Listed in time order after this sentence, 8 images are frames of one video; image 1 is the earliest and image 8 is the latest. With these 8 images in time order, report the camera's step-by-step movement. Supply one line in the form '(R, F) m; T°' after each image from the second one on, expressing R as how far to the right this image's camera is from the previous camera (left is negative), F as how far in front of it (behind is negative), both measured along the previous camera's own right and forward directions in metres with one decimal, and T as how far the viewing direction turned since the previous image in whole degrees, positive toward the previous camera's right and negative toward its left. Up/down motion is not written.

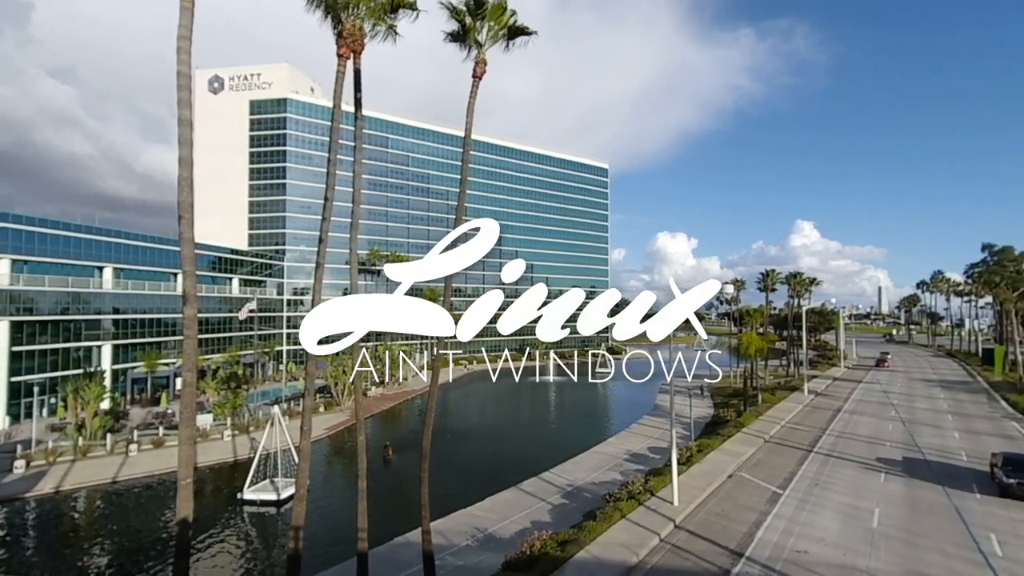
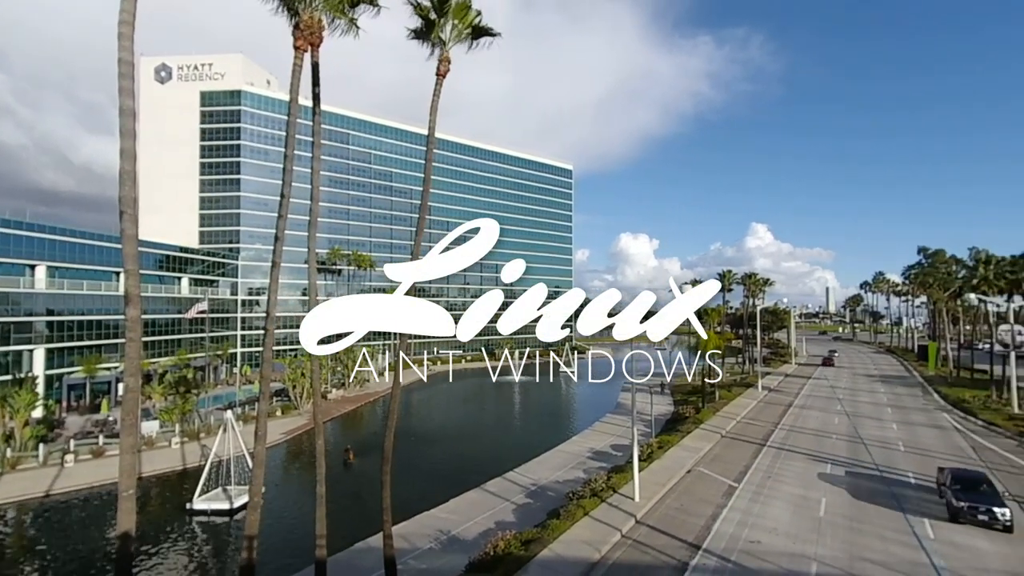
(+0.2, 0.0) m; +4°
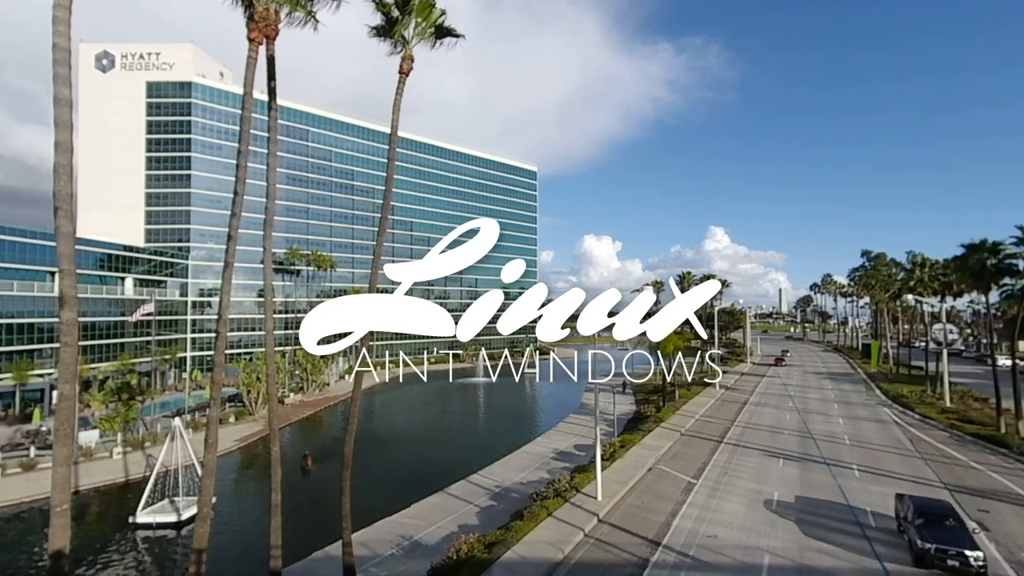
(+0.2, 0.0) m; +4°
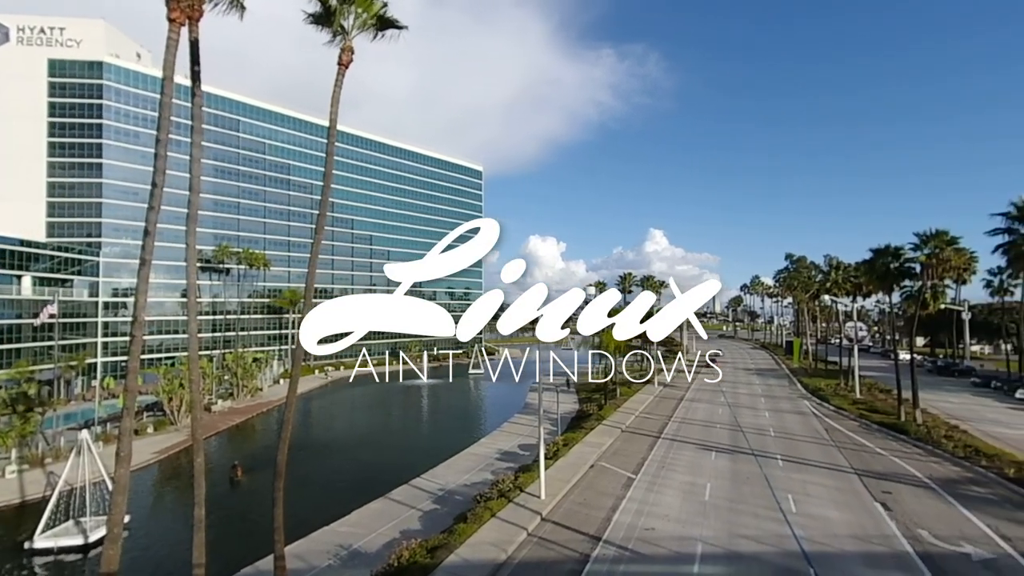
(+0.4, +0.1) m; +6°
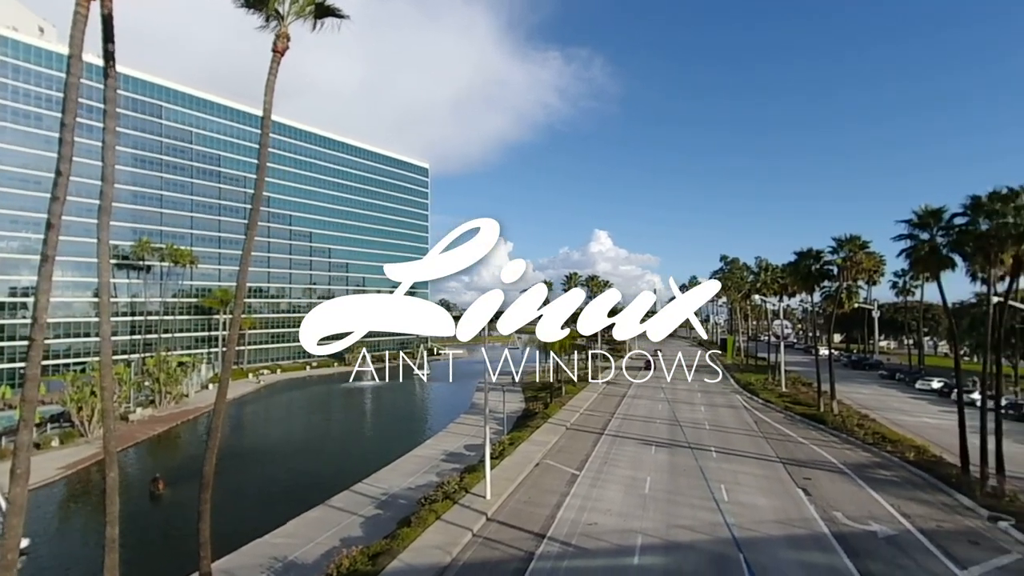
(+0.3, +0.1) m; +6°
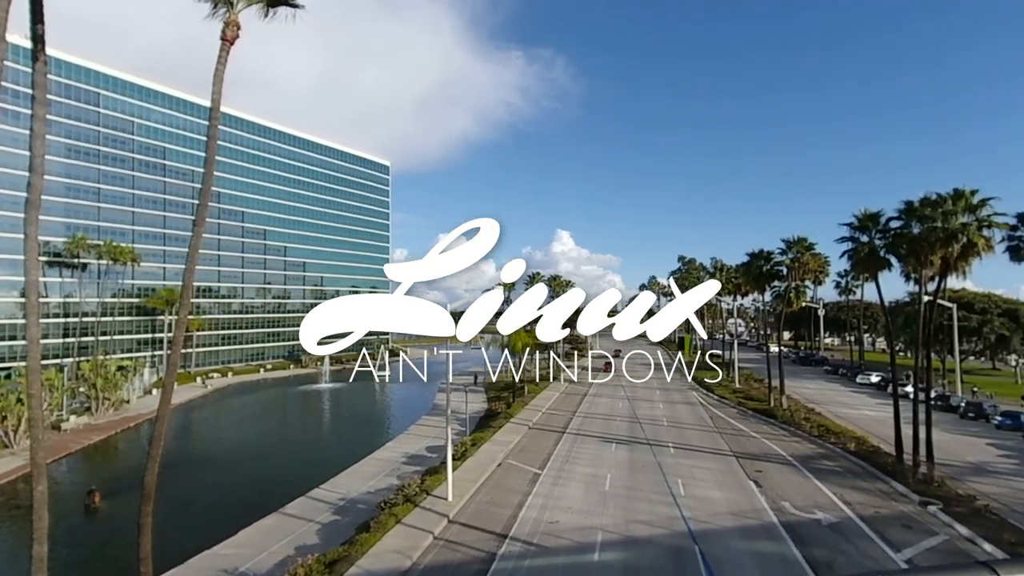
(+0.2, 0.0) m; +4°
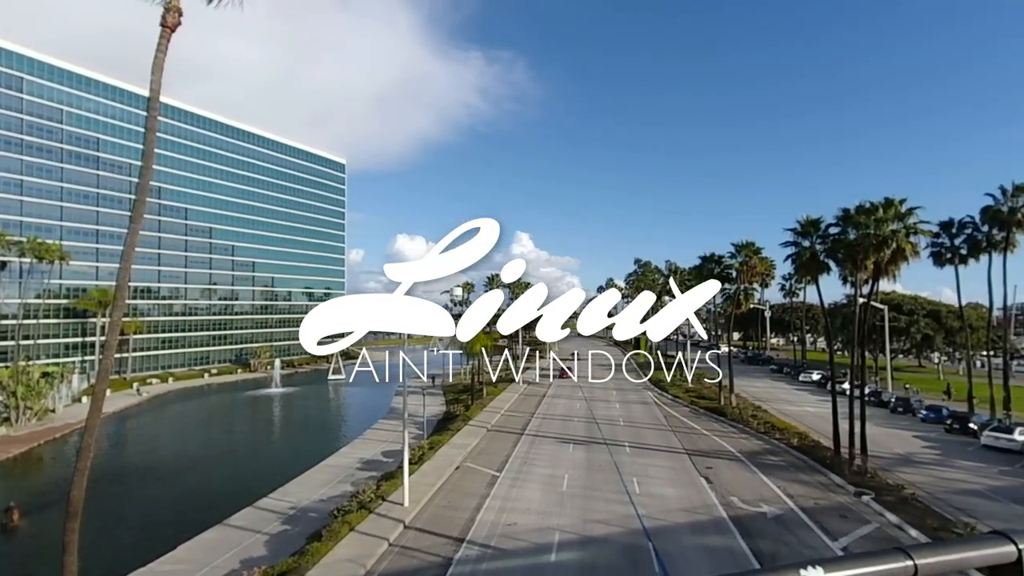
(+0.3, 0.0) m; +4°
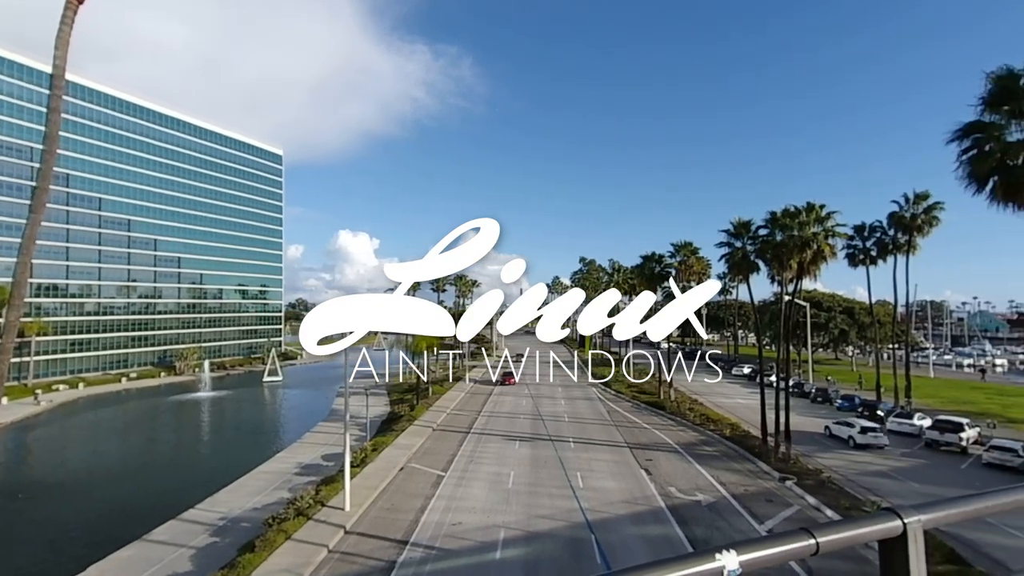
(+0.3, 0.0) m; +6°
